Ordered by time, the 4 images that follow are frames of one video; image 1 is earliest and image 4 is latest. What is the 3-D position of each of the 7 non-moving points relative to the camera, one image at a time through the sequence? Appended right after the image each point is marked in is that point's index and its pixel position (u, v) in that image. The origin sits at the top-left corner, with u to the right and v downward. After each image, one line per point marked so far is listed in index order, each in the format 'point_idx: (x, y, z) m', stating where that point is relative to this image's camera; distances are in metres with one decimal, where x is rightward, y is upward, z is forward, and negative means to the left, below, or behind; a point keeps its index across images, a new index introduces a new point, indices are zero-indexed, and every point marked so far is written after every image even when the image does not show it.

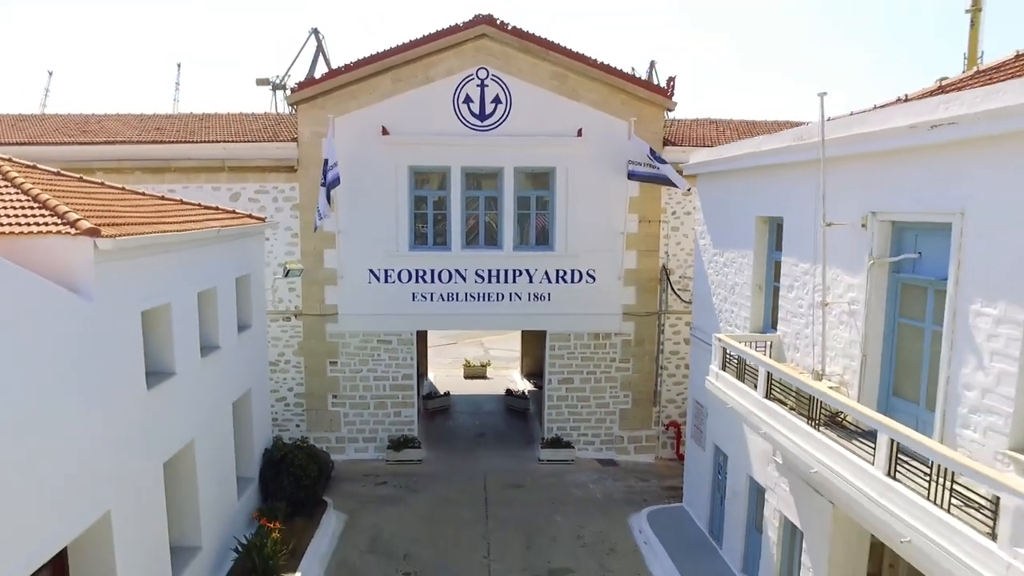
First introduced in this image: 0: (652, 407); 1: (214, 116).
0: (+2.3, -1.9, +15.1) m
1: (-5.5, +3.2, +17.4) m
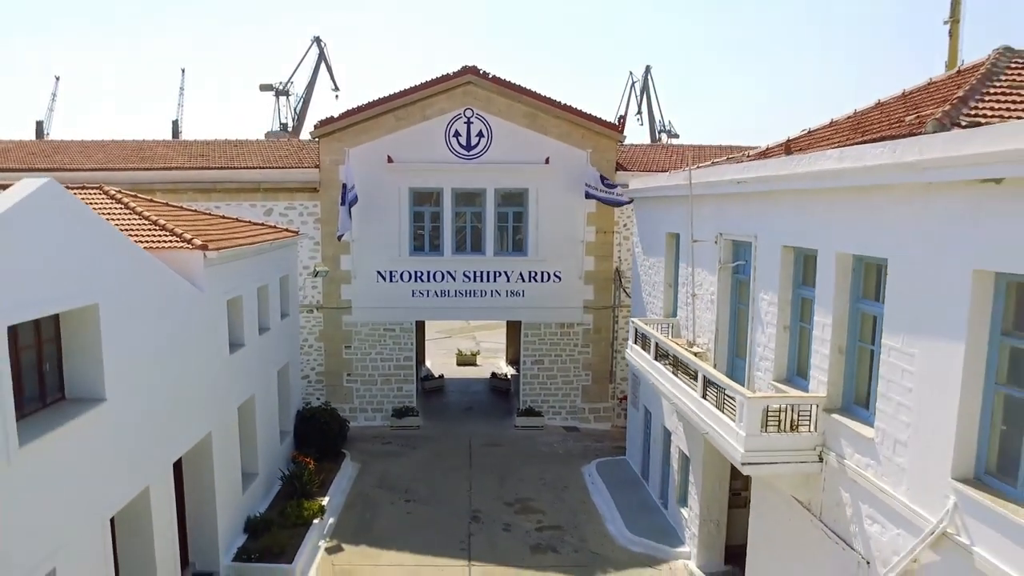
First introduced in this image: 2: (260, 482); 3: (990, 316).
0: (+1.9, -1.9, +18.4) m
1: (-5.9, +3.2, +20.7) m
2: (-3.3, -2.6, +12.2) m
3: (+2.6, -0.2, +5.1) m
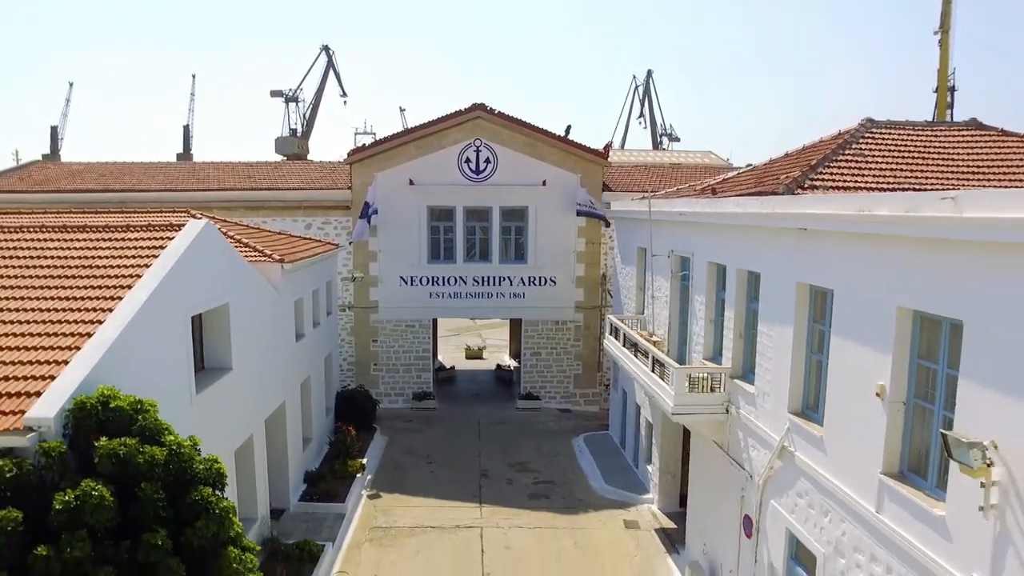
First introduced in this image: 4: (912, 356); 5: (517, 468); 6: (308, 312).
0: (+2.0, -1.9, +21.6) m
1: (-5.8, +3.2, +23.9) m
2: (-3.3, -2.6, +15.4) m
3: (+2.6, -0.2, +8.2) m
4: (+2.7, -0.5, +6.3) m
5: (+0.1, -3.2, +16.5) m
6: (-3.3, -0.4, +15.2) m
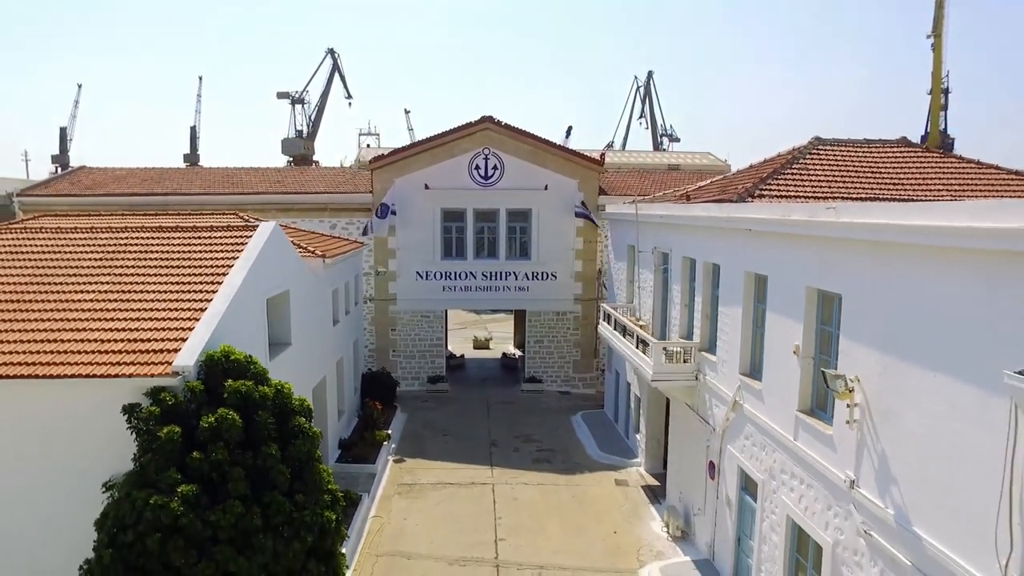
0: (+2.1, -1.8, +23.9) m
1: (-5.7, +3.3, +26.2) m
2: (-3.2, -2.5, +17.7) m
3: (+2.7, -0.1, +10.5) m
4: (+2.8, -0.3, +8.5) m
5: (+0.2, -3.0, +18.8) m
6: (-3.2, -0.2, +17.5) m
